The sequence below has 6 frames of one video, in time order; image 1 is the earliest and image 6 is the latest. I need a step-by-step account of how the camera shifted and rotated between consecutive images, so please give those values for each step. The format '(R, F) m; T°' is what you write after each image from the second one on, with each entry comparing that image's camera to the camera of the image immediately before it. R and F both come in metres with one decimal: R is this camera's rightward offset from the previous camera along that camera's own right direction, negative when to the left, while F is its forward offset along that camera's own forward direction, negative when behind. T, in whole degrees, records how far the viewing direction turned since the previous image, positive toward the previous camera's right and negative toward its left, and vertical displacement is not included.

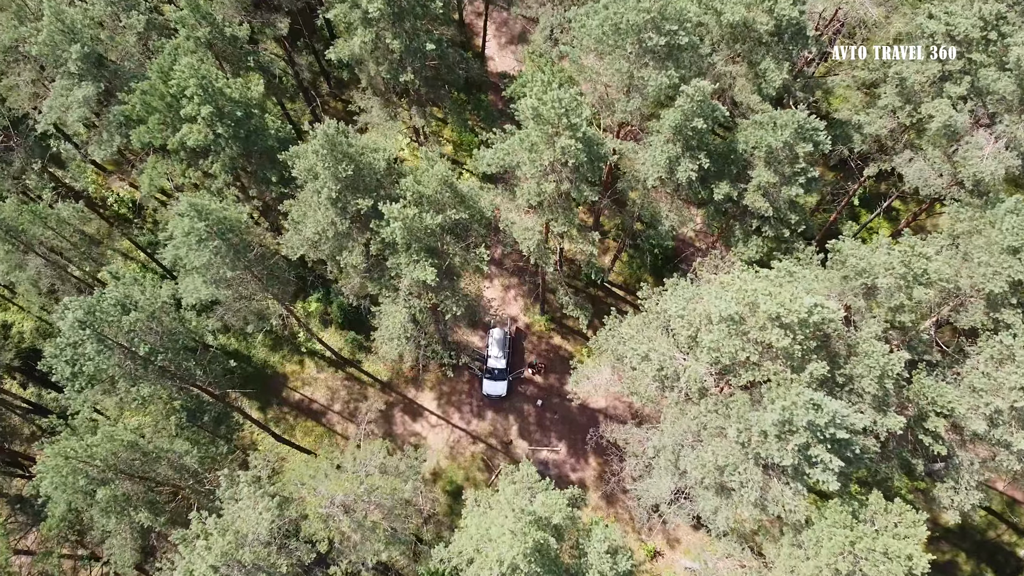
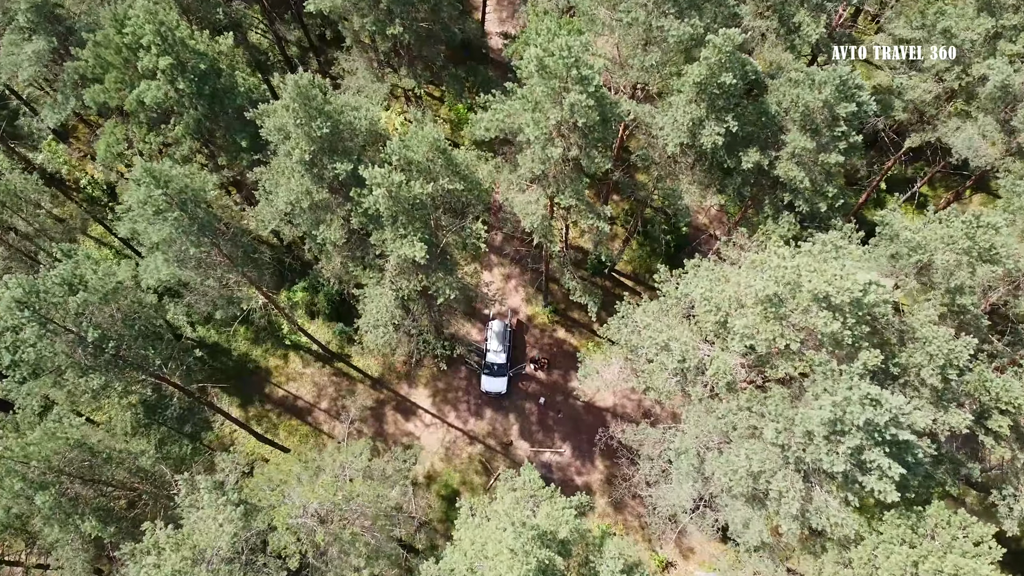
(0.0, +3.0) m; 0°
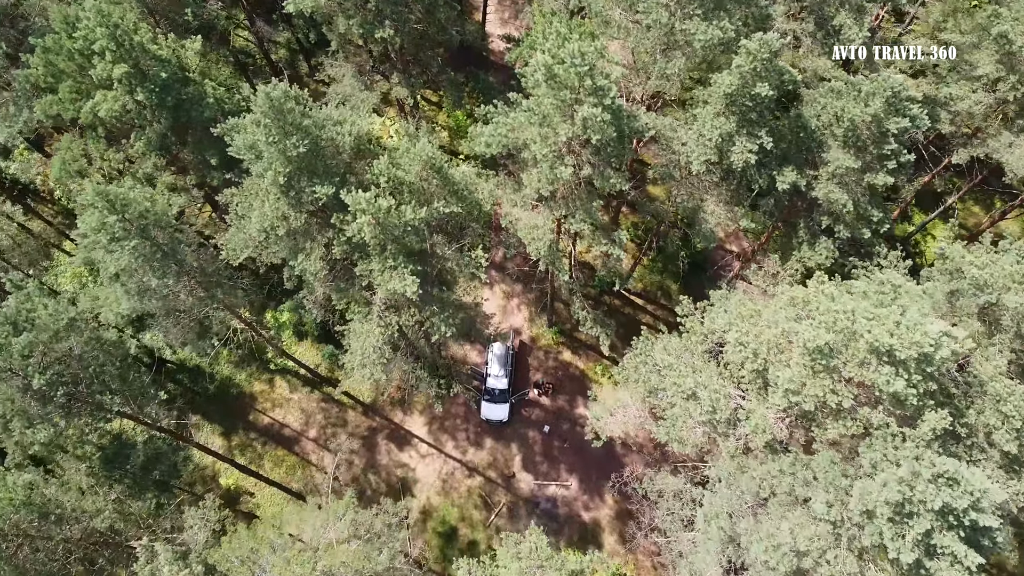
(-0.1, +2.6) m; 0°
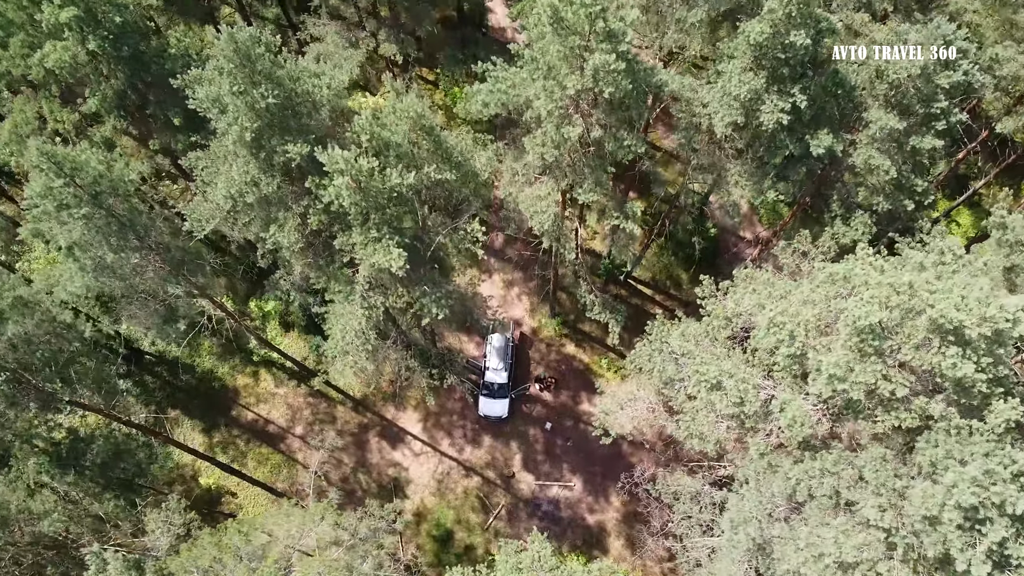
(0.0, +2.2) m; 0°
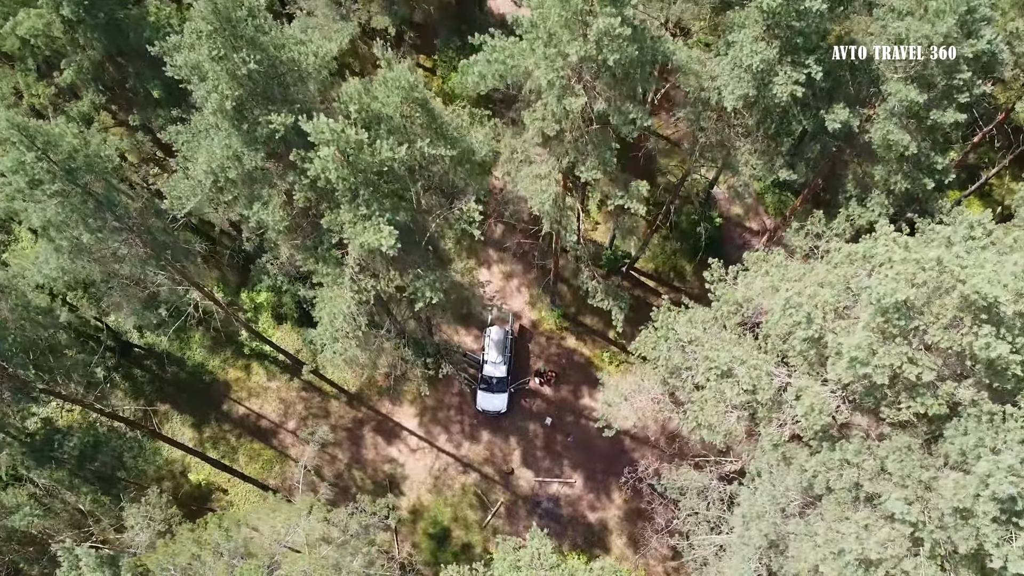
(0.0, +0.9) m; 0°
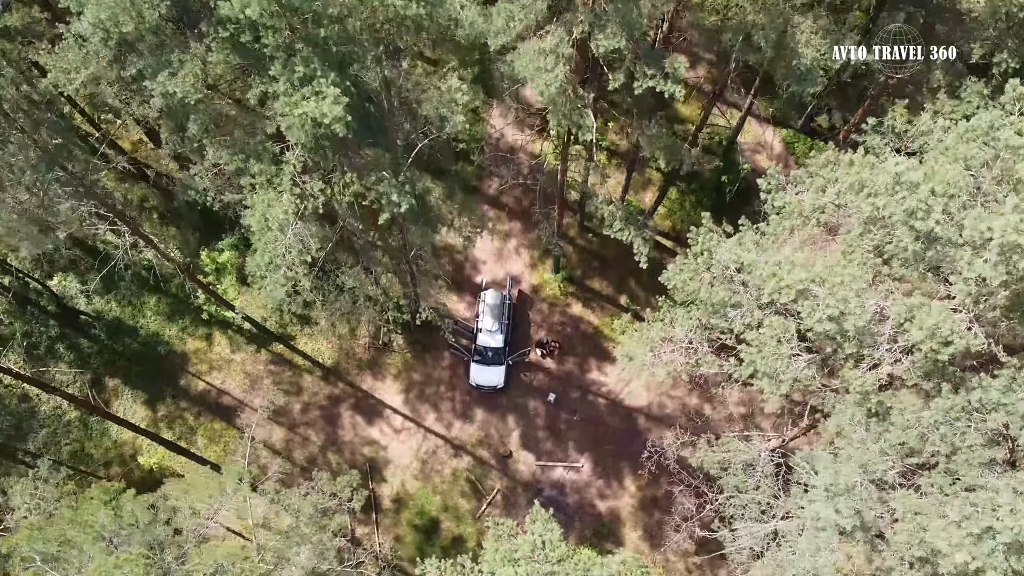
(+0.1, +4.0) m; 0°
